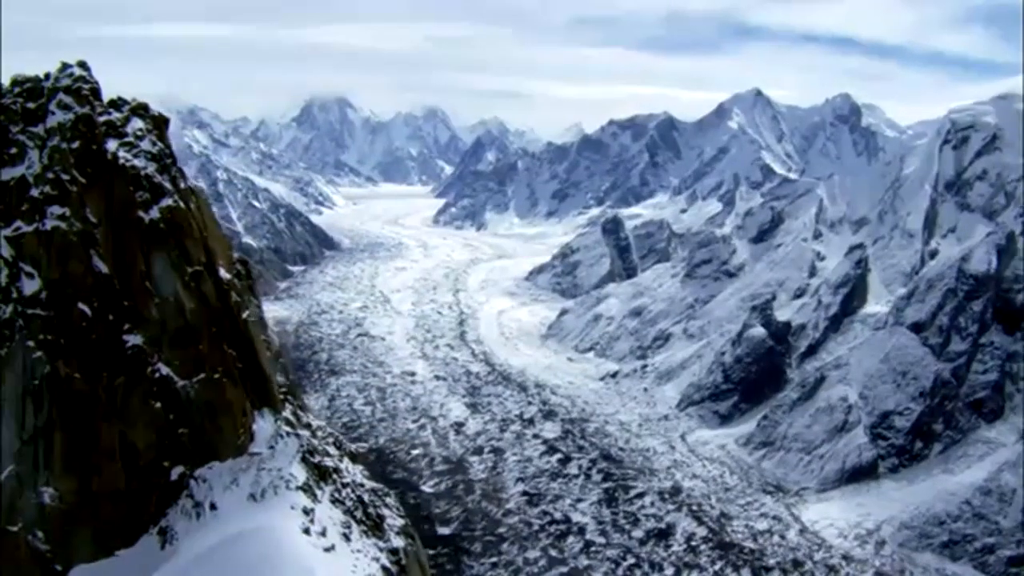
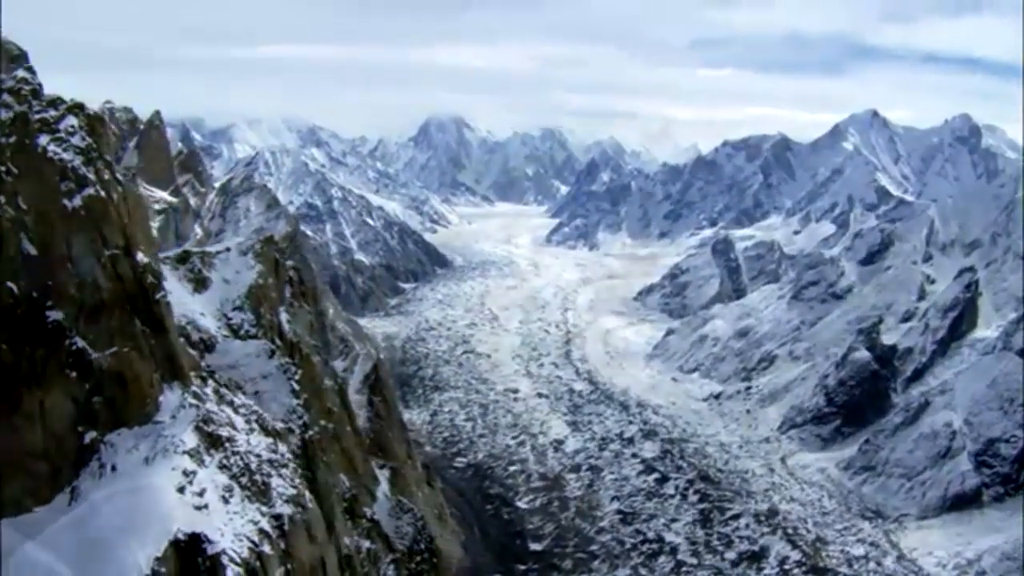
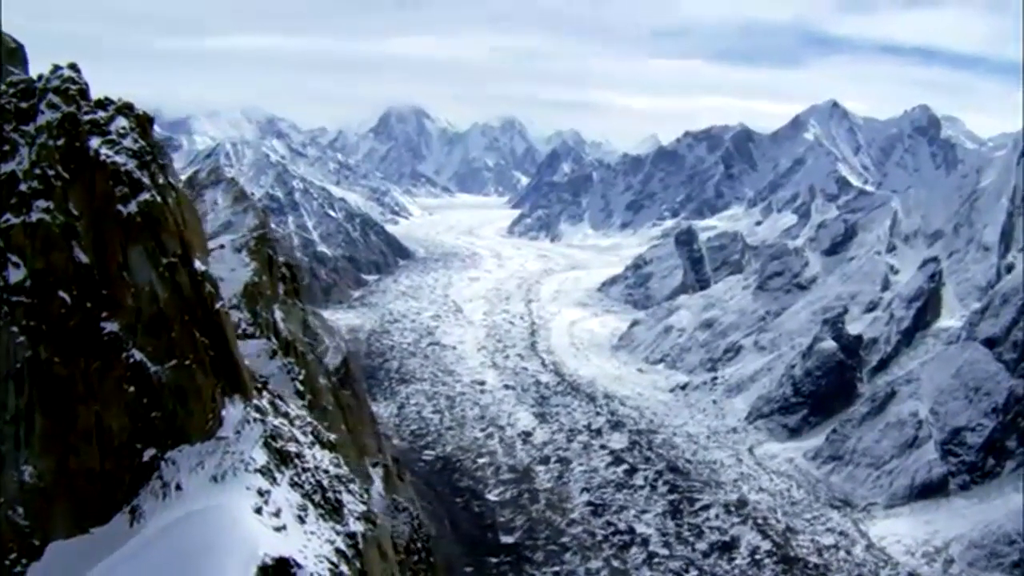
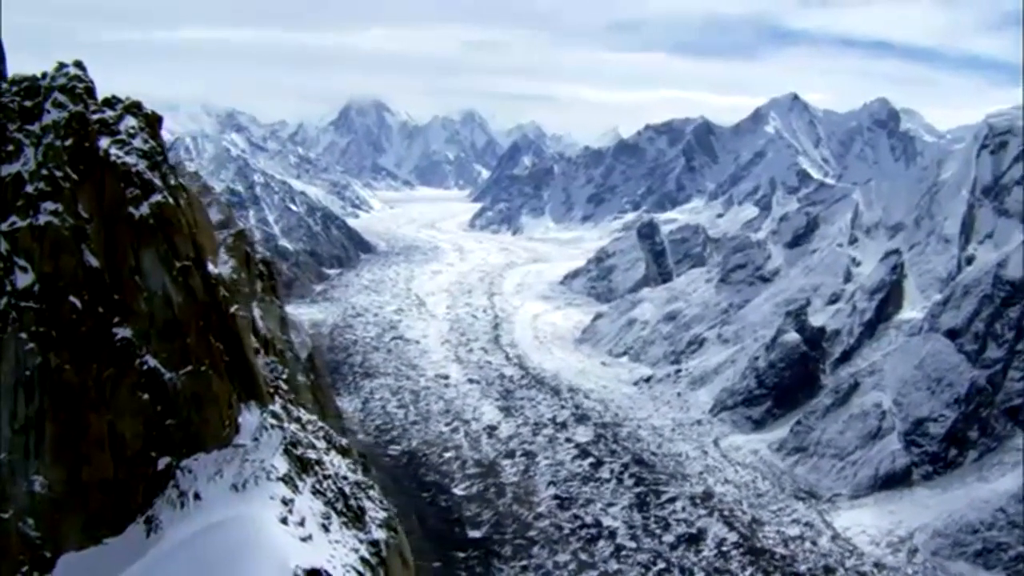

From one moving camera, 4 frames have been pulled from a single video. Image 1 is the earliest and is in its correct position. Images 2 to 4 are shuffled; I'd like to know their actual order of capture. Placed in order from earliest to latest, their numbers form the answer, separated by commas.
4, 3, 2
